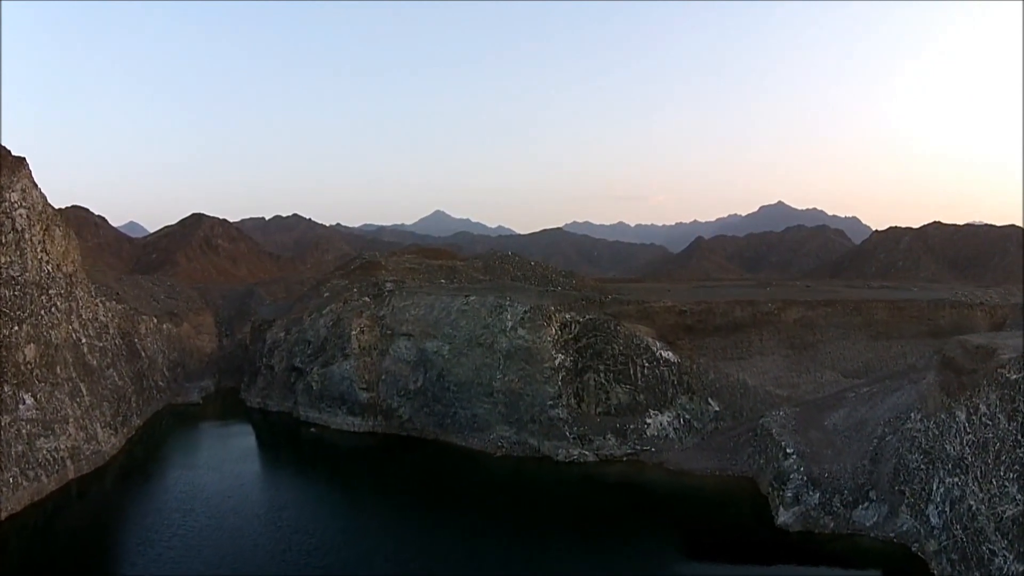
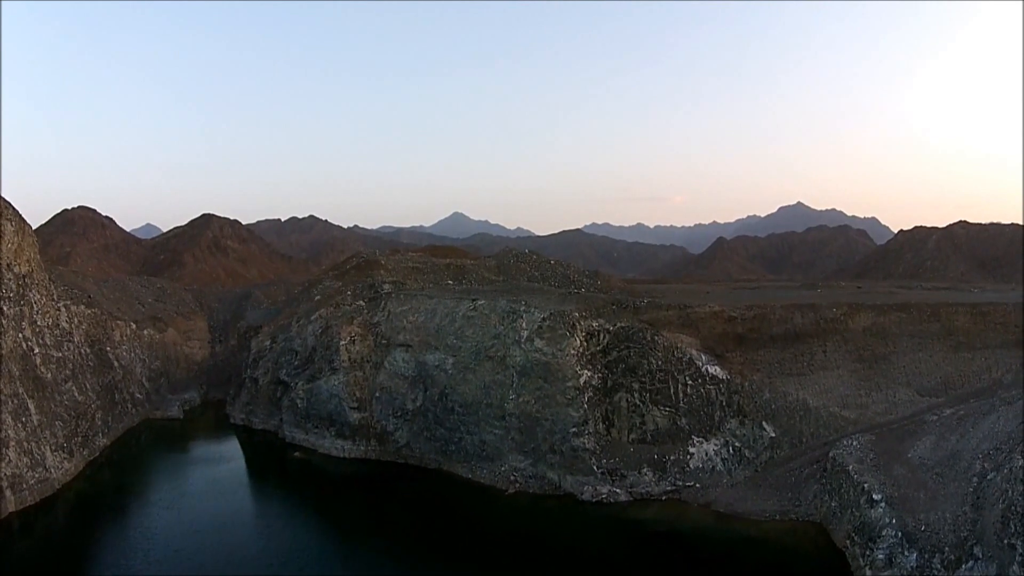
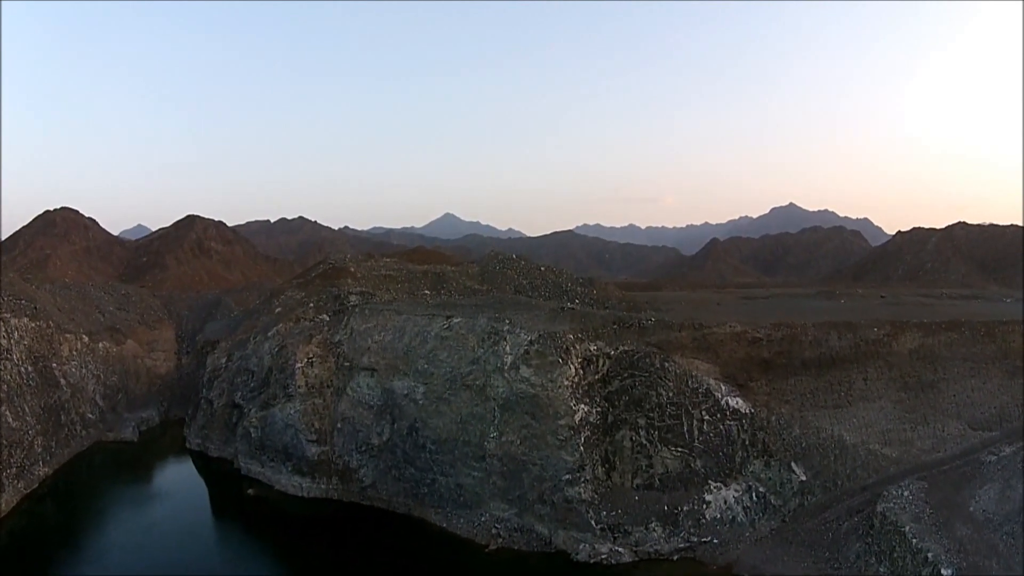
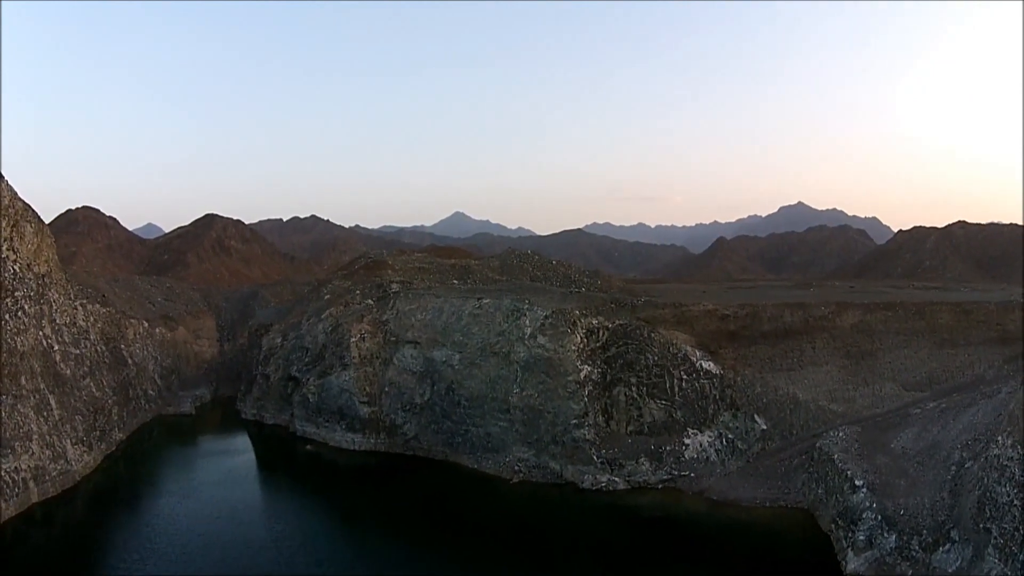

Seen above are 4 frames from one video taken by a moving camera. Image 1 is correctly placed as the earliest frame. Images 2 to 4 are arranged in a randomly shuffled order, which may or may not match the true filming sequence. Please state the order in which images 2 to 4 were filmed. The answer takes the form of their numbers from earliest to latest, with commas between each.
4, 2, 3
